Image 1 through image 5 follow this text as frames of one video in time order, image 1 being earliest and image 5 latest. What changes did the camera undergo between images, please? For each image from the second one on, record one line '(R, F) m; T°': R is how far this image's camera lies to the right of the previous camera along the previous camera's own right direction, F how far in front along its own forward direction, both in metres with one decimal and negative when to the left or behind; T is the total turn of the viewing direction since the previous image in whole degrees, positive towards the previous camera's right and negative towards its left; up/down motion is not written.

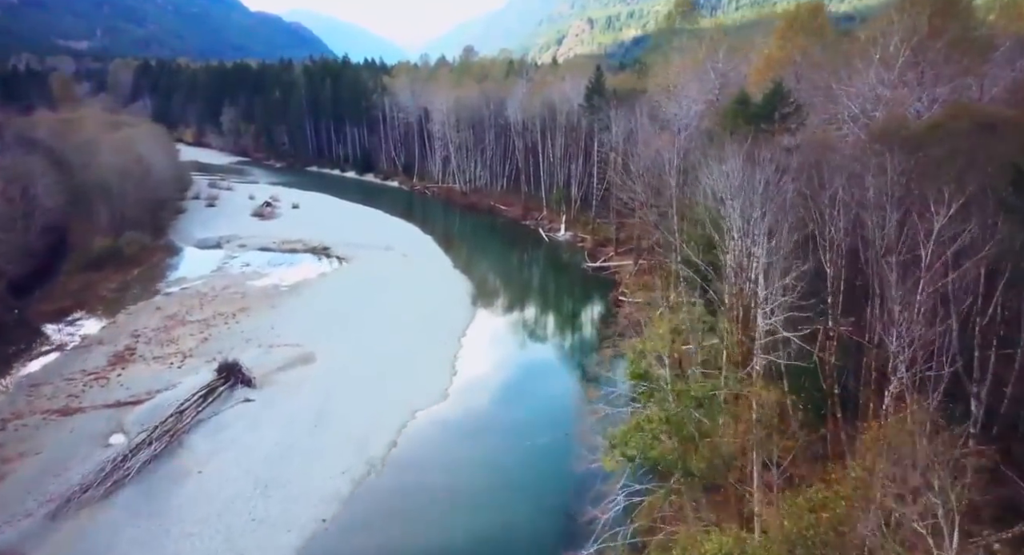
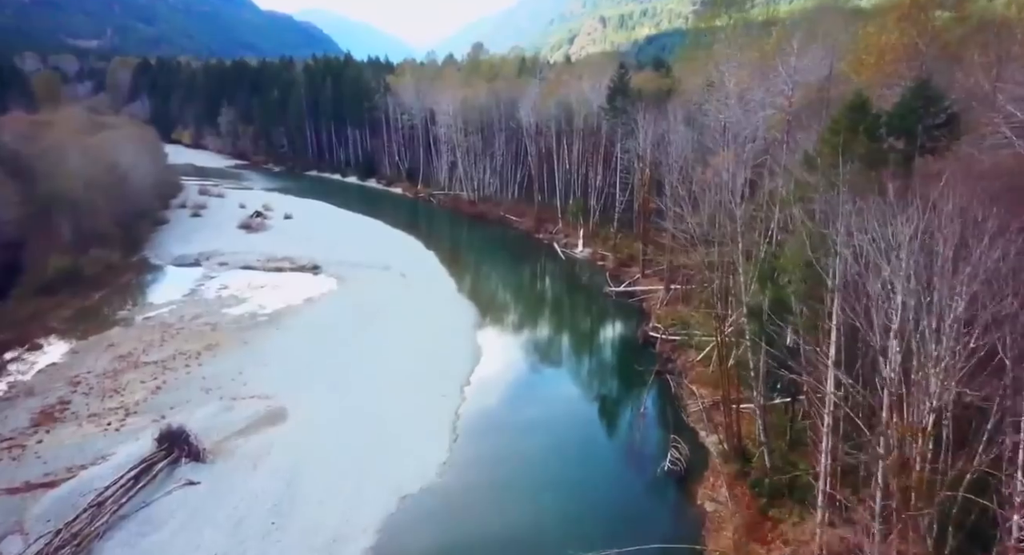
(-0.1, +3.9) m; -1°
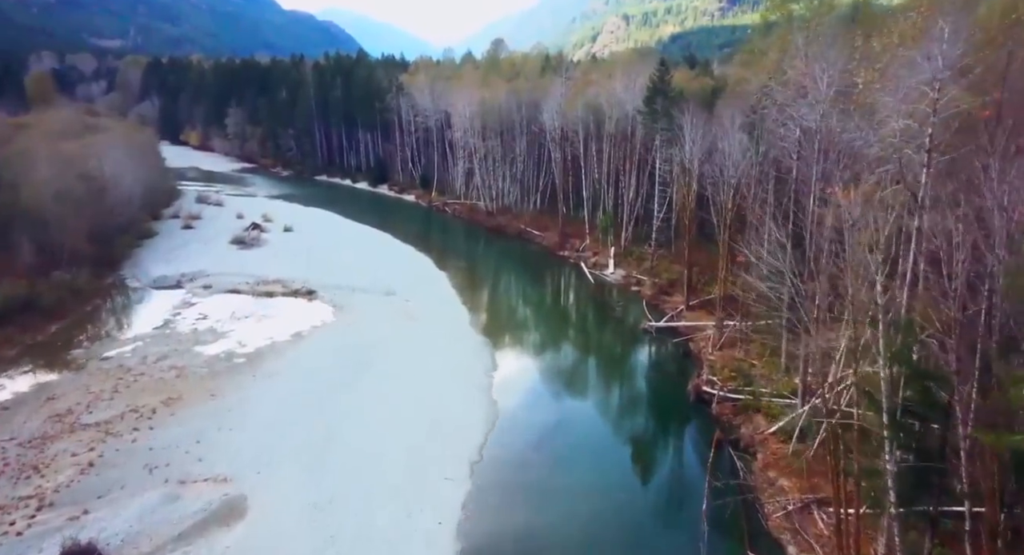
(-0.2, +4.2) m; -2°
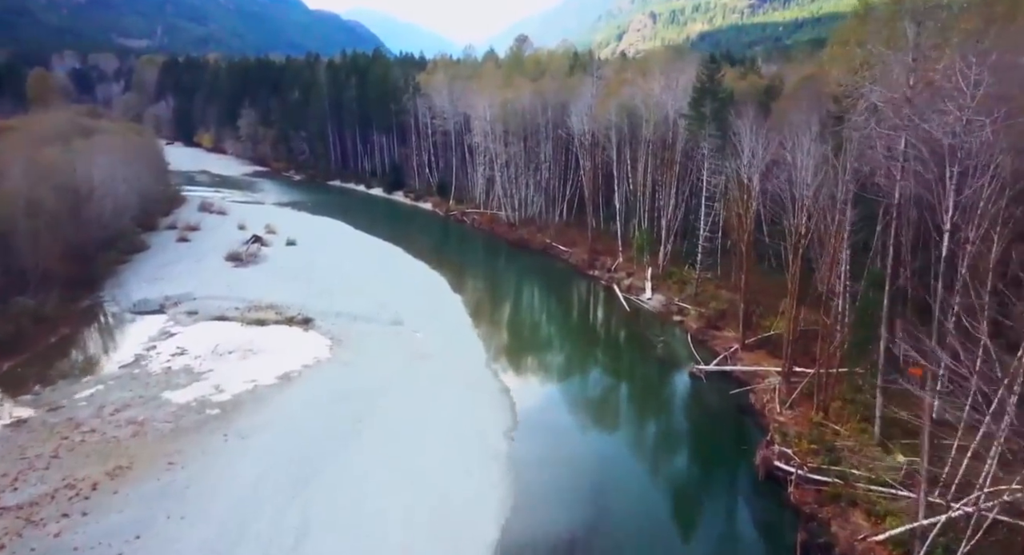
(-0.1, +3.7) m; -2°
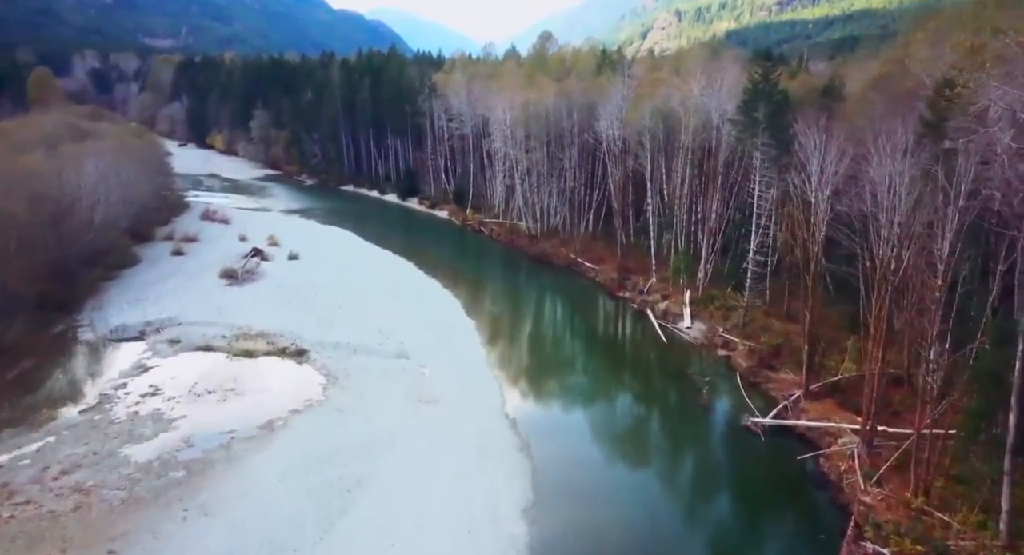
(-0.1, +3.2) m; -2°
